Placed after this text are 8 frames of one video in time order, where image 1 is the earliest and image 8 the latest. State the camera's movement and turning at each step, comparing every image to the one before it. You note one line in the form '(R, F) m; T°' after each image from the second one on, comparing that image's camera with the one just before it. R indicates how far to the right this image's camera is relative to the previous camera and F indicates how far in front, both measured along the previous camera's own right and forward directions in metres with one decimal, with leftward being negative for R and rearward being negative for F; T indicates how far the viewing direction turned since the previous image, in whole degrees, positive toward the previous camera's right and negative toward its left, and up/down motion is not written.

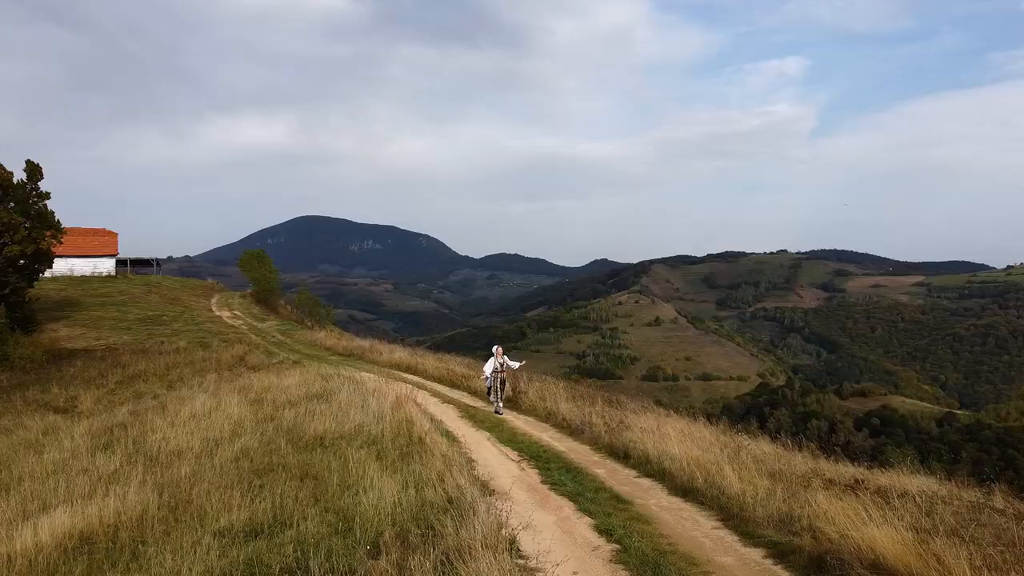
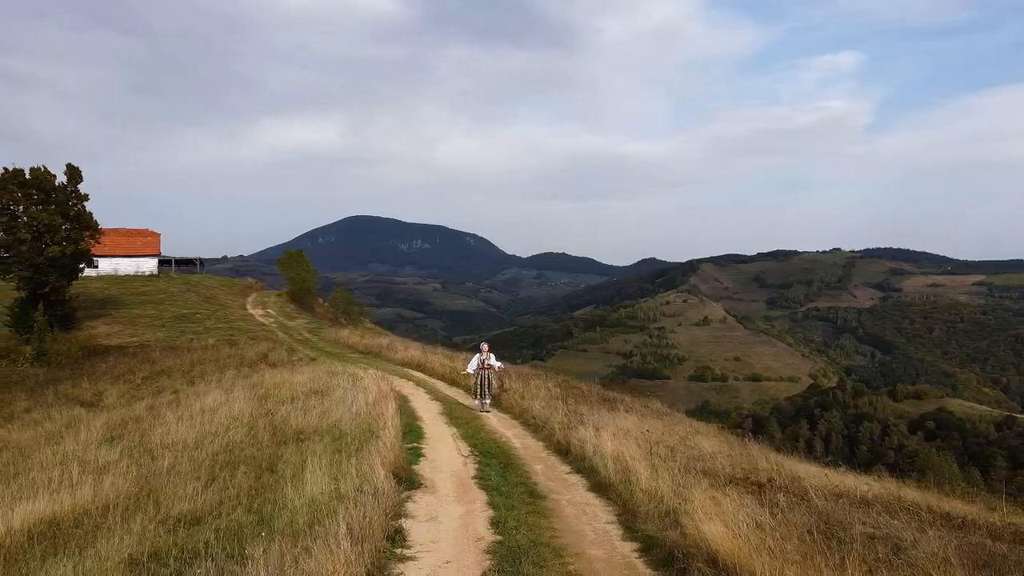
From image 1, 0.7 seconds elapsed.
(+1.0, -0.1) m; -3°
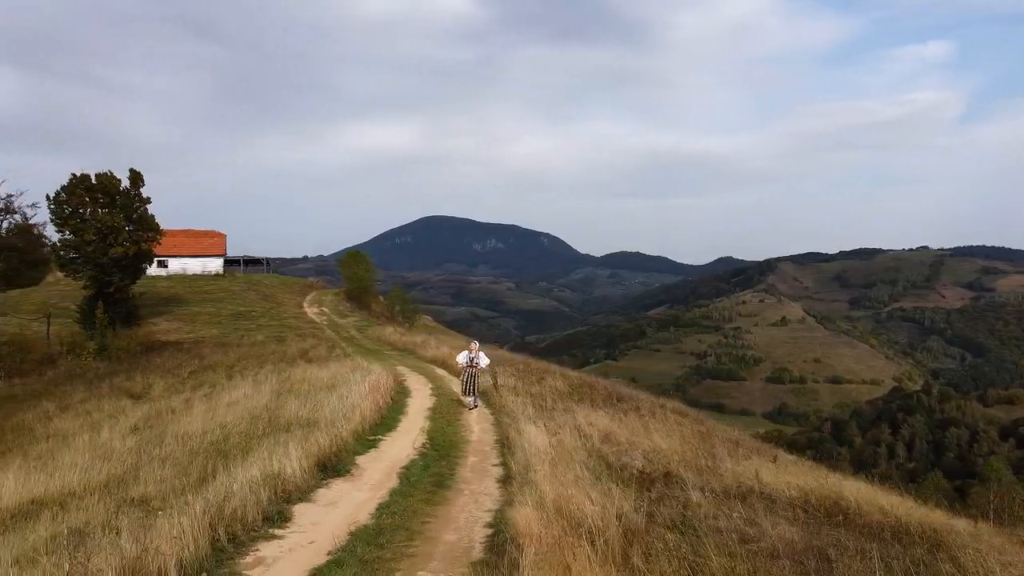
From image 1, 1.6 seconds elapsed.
(+1.4, -0.2) m; -5°
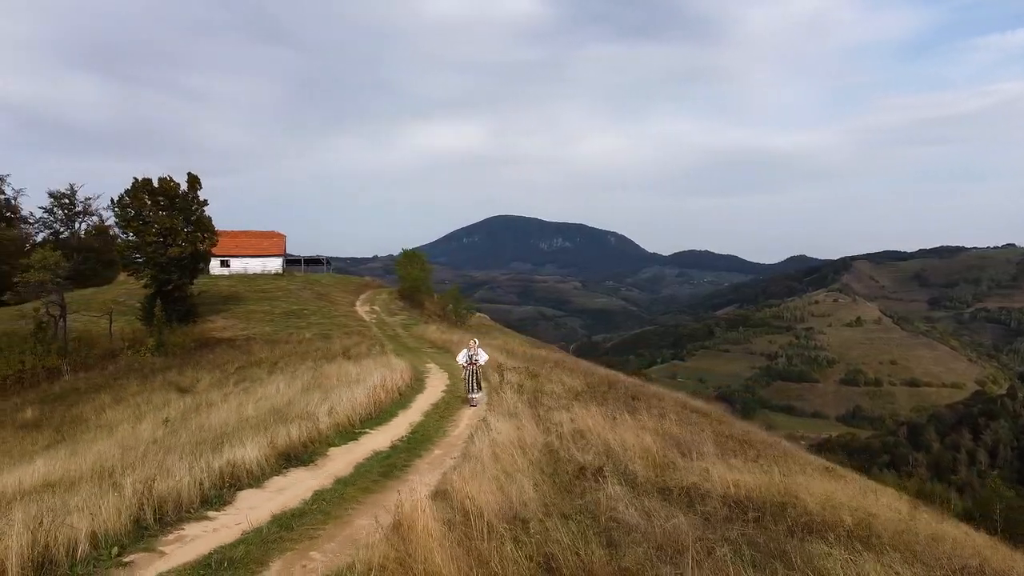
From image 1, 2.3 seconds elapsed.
(+1.1, -0.2) m; -5°
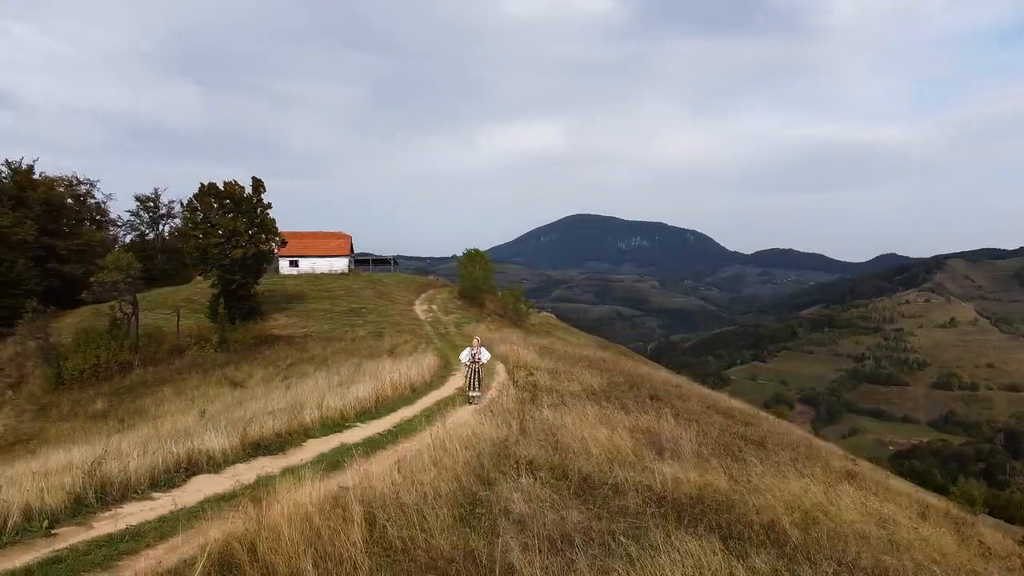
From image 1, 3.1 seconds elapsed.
(+1.2, -0.3) m; -6°
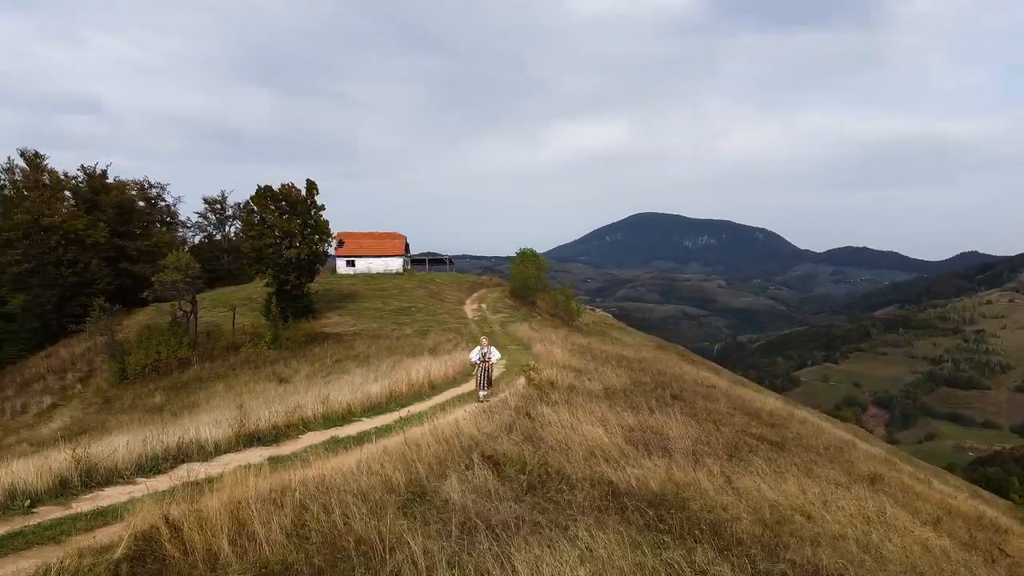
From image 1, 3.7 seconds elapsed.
(+0.9, -0.2) m; -5°
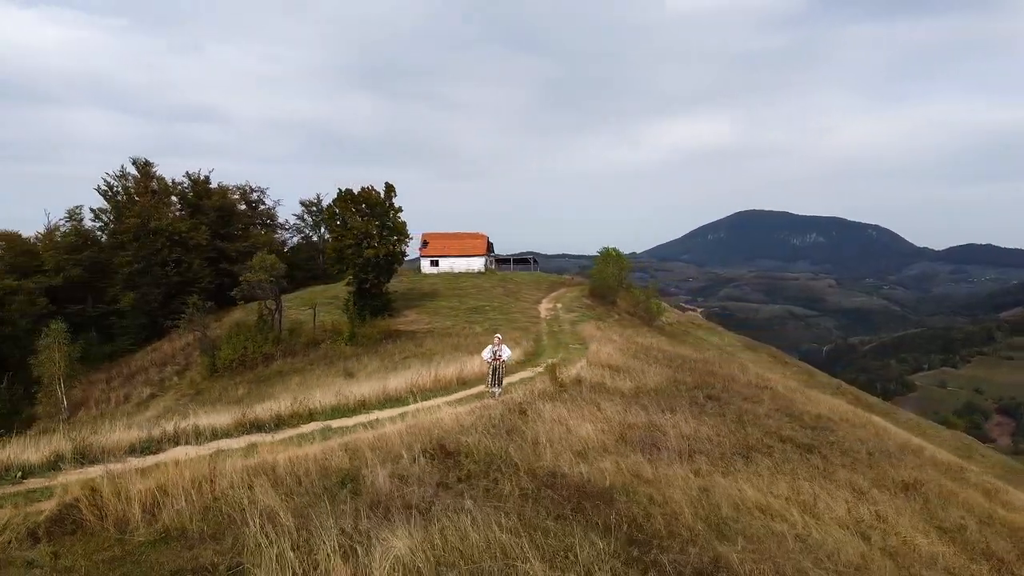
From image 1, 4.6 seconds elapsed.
(+1.4, -0.3) m; -7°
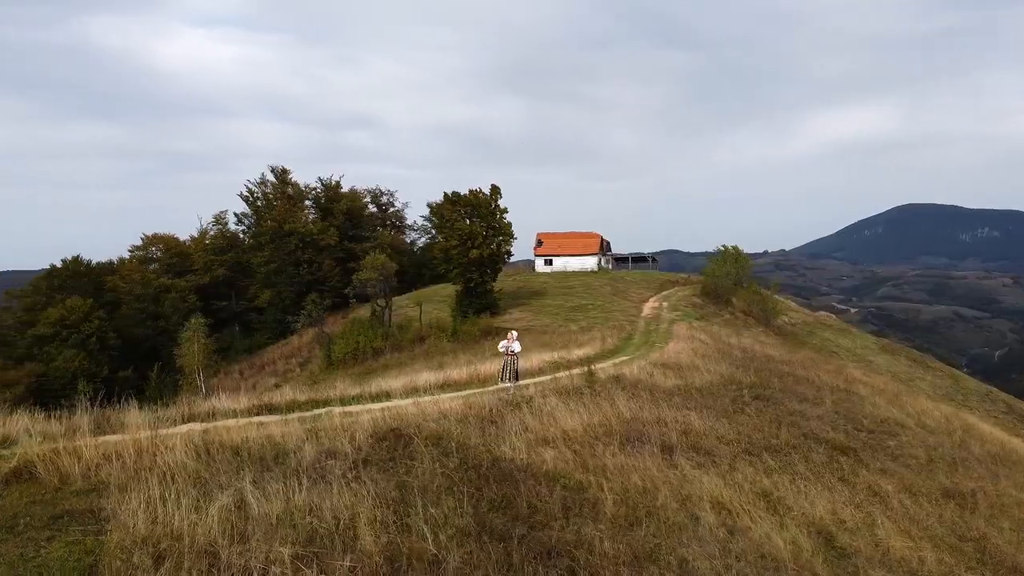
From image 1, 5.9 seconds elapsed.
(+2.0, -0.5) m; -10°
